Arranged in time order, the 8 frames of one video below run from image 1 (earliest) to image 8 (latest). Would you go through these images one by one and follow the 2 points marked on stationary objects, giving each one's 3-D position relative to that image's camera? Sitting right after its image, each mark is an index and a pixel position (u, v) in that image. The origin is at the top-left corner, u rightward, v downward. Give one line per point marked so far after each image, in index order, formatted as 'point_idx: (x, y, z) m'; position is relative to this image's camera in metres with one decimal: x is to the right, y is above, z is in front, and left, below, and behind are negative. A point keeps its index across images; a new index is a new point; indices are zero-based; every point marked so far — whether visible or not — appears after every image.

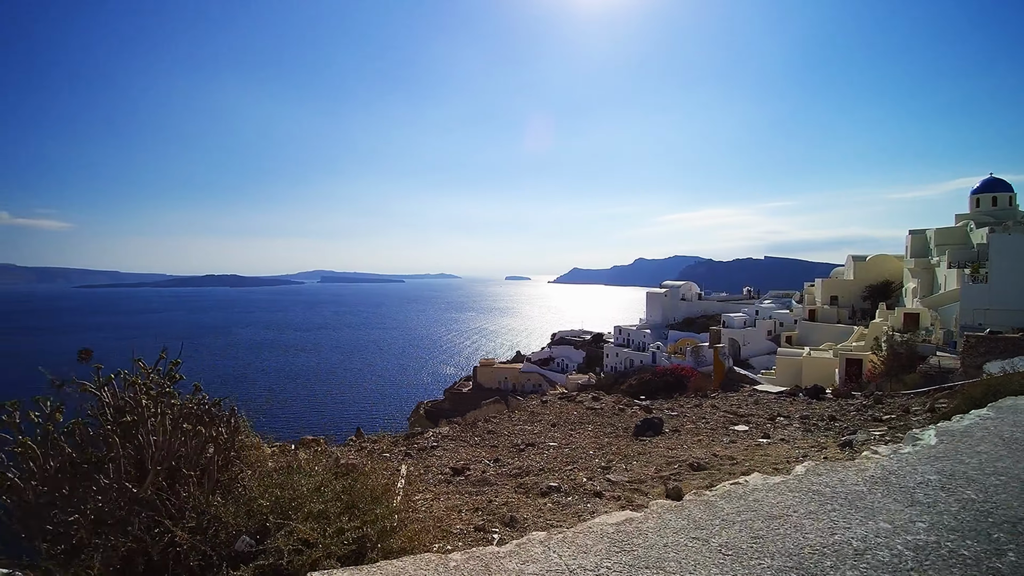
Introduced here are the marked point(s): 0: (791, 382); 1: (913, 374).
0: (+10.8, -3.6, +19.9) m
1: (+10.4, -2.3, +13.6) m
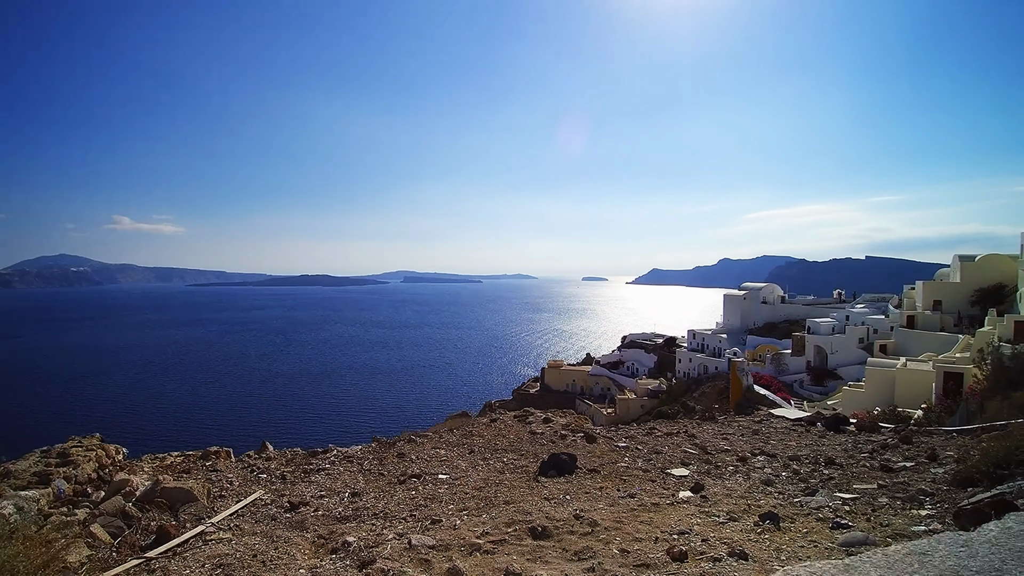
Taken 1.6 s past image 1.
0: (+12.8, -3.7, +17.7) m
1: (+11.4, -2.4, +11.5) m
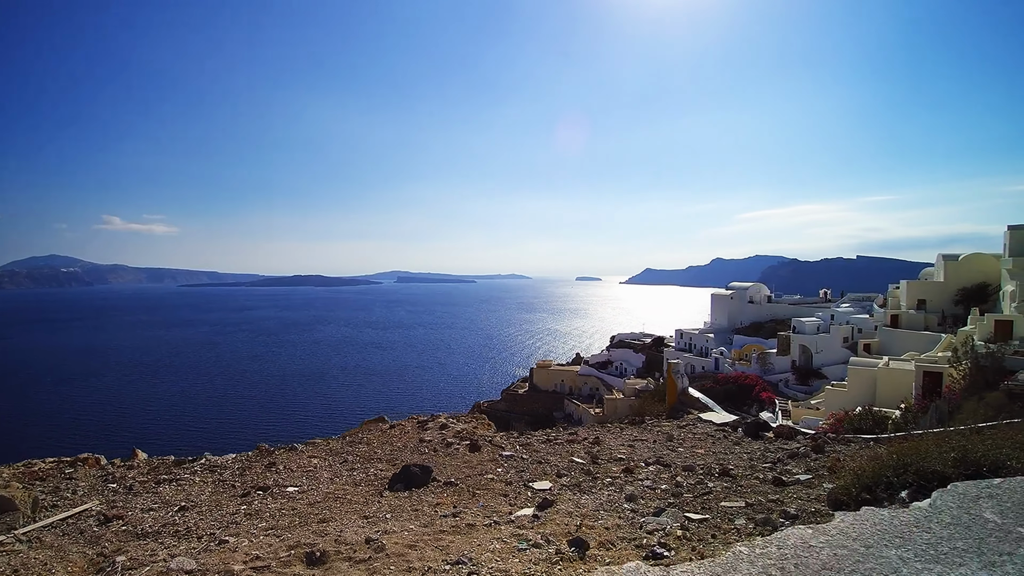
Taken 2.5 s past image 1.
0: (+12.1, -3.7, +17.7) m
1: (+10.8, -2.4, +11.5) m
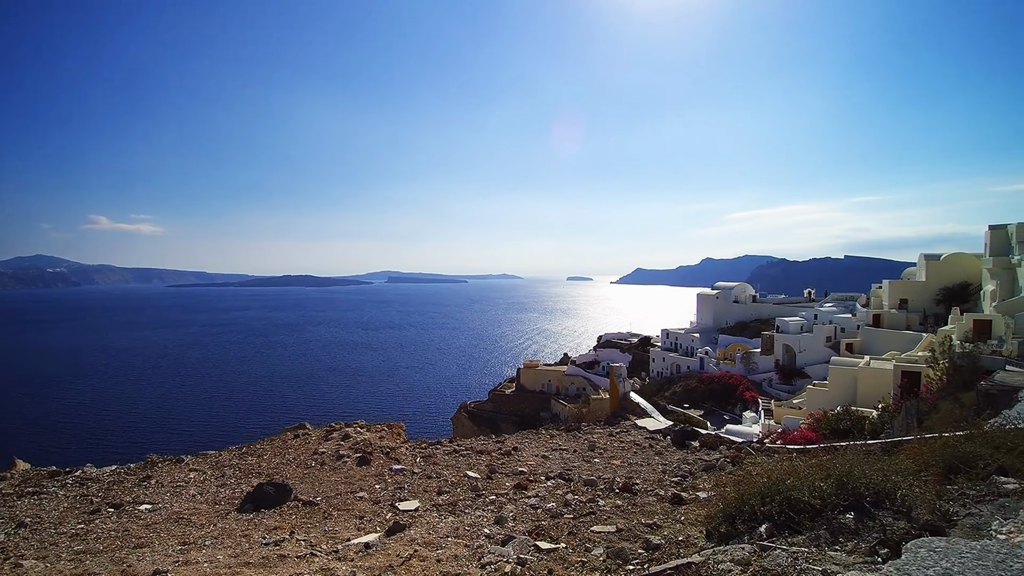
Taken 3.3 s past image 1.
0: (+11.4, -3.7, +17.7) m
1: (+10.2, -2.4, +11.5) m
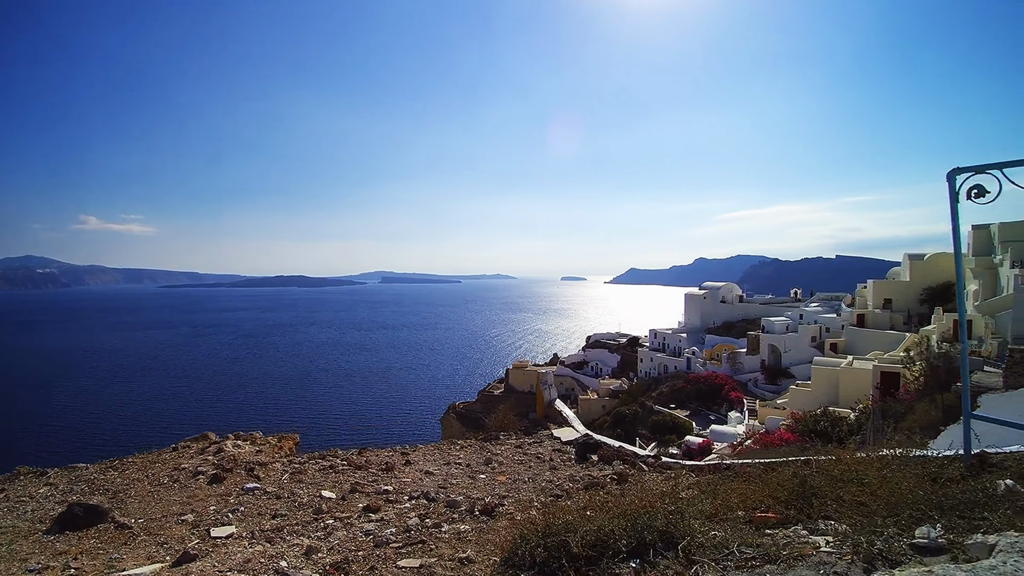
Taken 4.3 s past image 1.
0: (+10.7, -3.7, +17.7) m
1: (+9.6, -2.4, +11.4) m
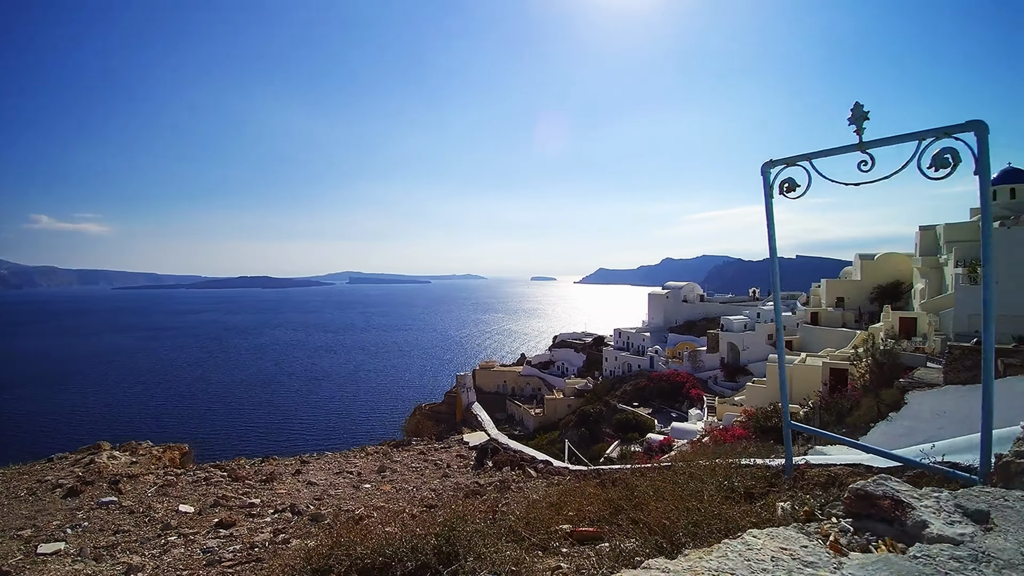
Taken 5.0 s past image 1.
0: (+9.4, -3.7, +18.1) m
1: (+8.6, -2.3, +11.9) m
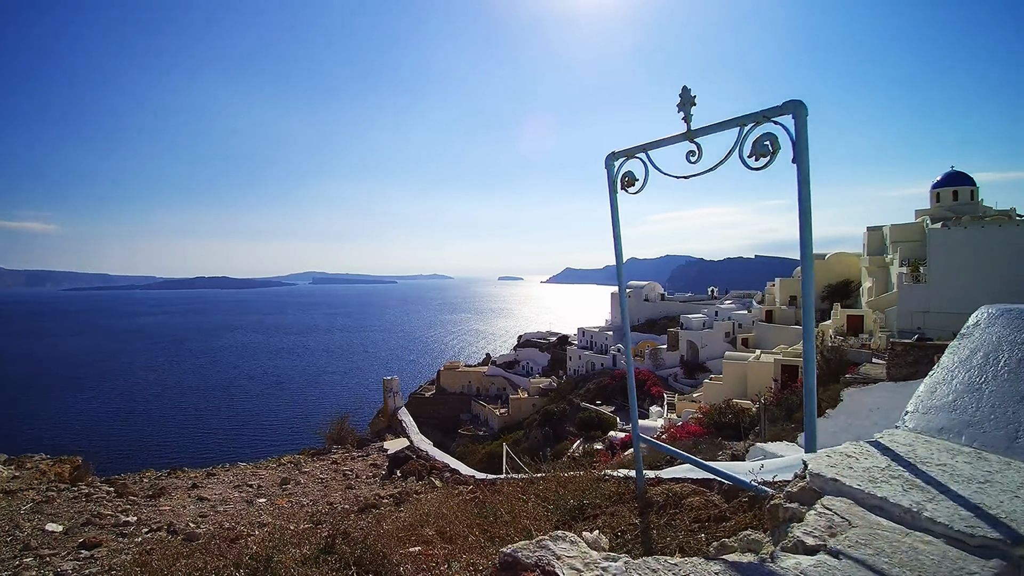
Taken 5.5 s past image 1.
0: (+8.0, -3.6, +18.6) m
1: (+7.6, -2.3, +12.3) m
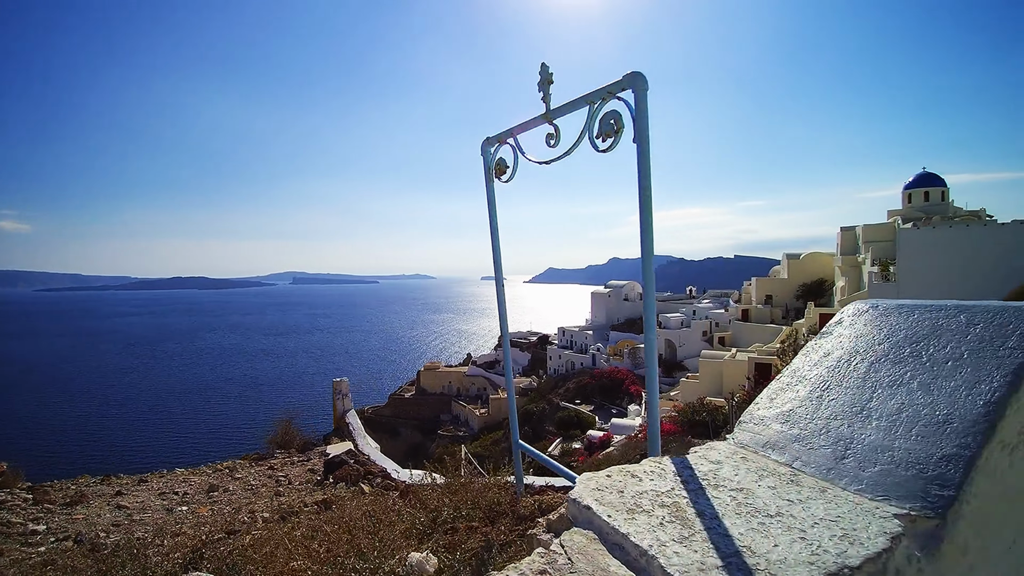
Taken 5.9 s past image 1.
0: (+7.2, -3.6, +18.8) m
1: (+7.0, -2.3, +12.4) m
